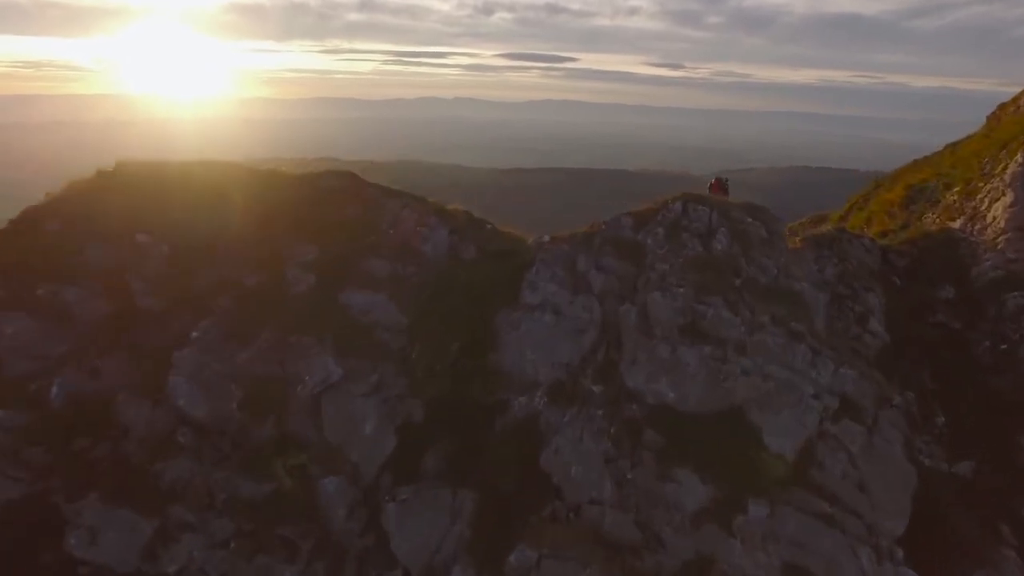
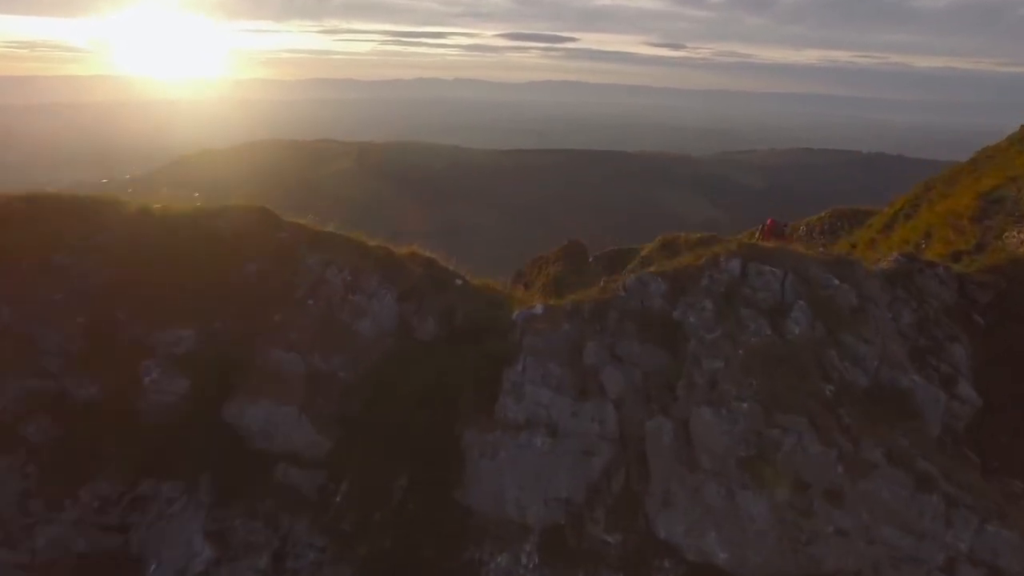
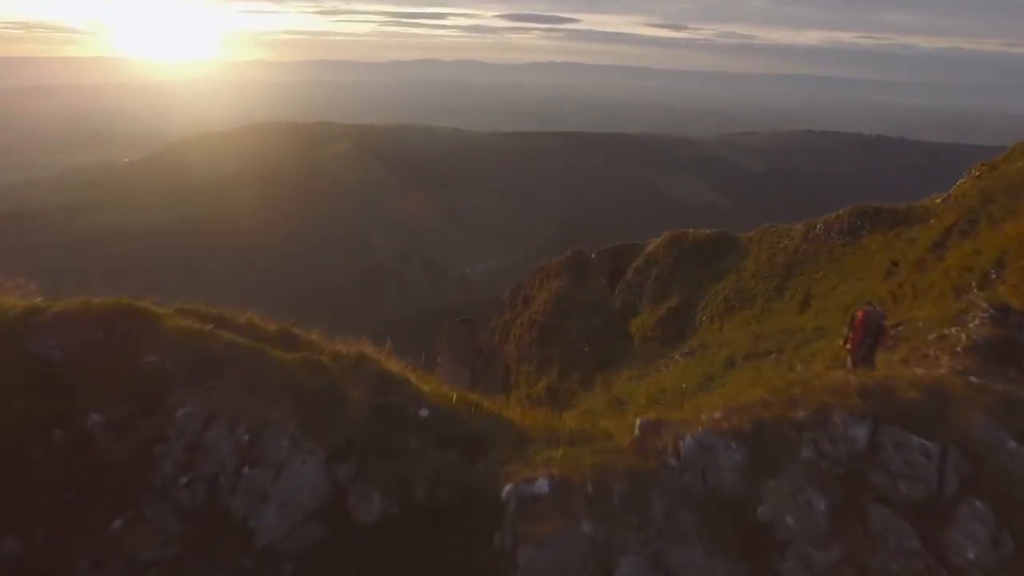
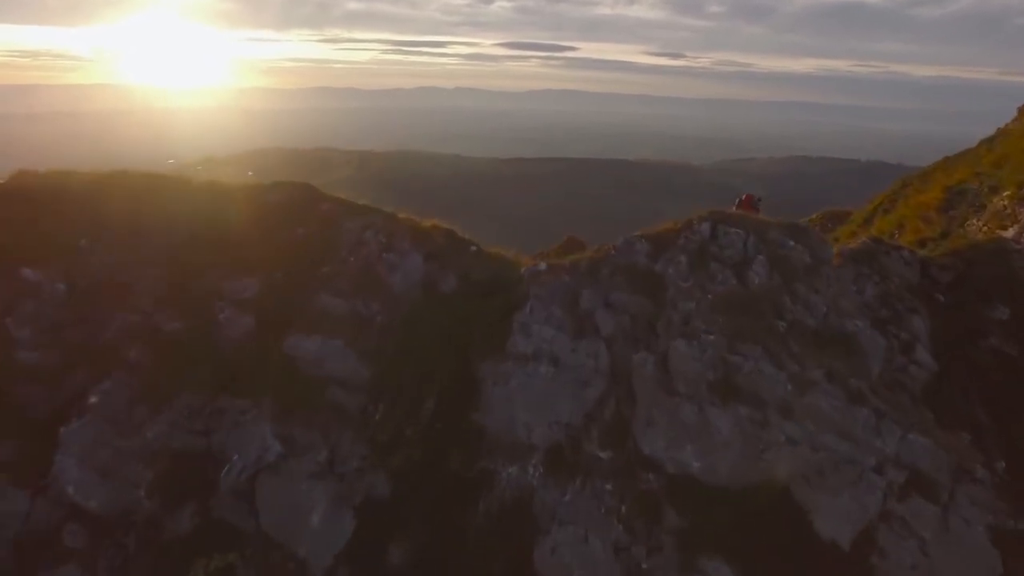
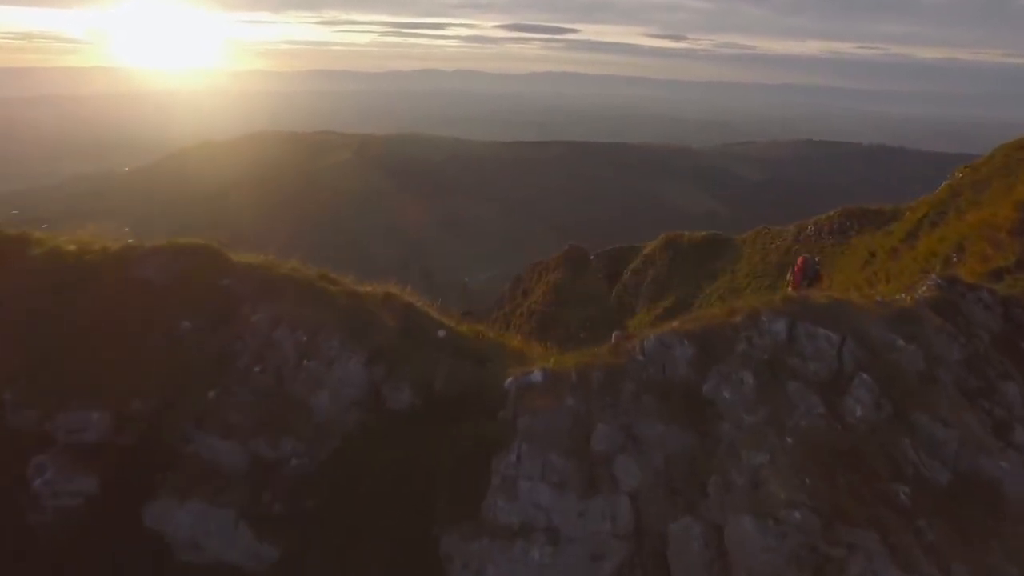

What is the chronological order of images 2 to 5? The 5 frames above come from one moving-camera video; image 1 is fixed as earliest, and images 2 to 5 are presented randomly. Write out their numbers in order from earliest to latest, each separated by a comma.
4, 2, 5, 3
